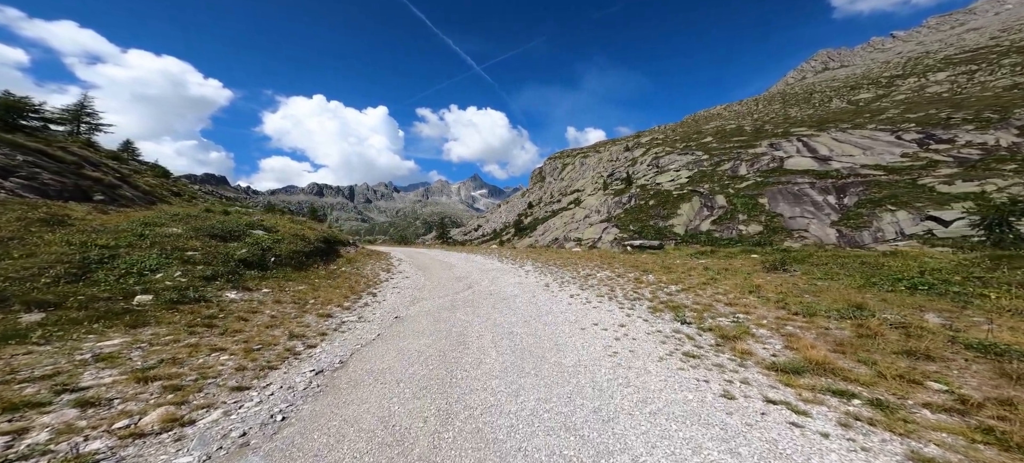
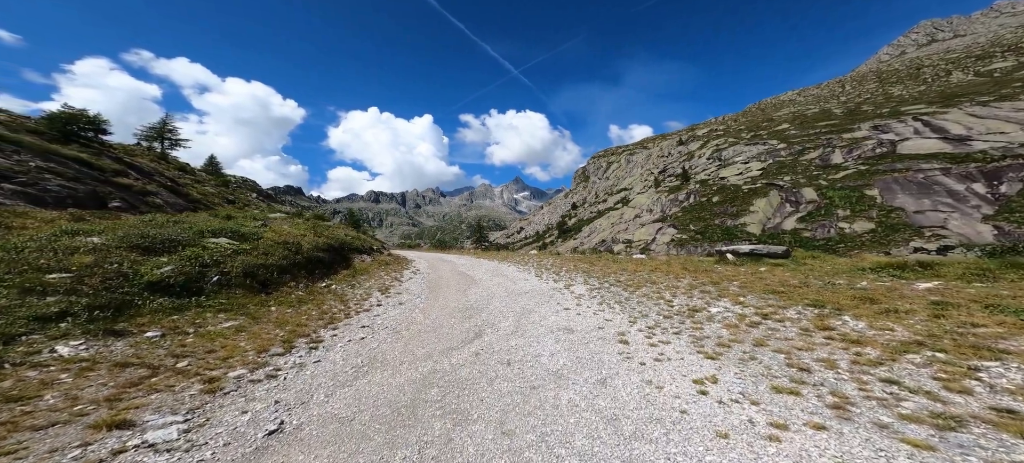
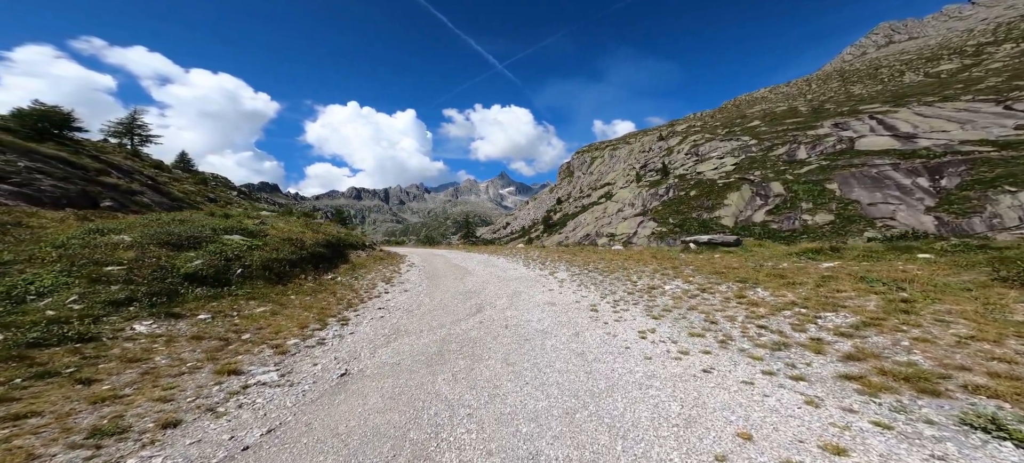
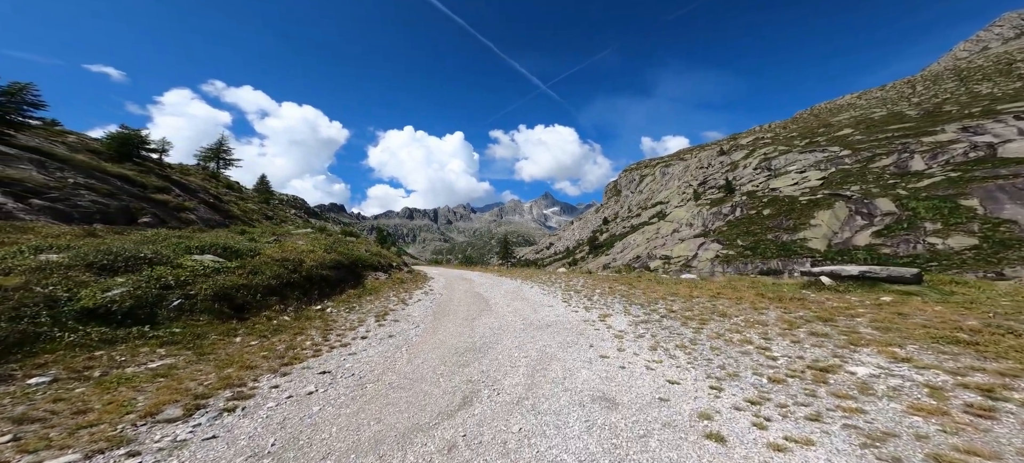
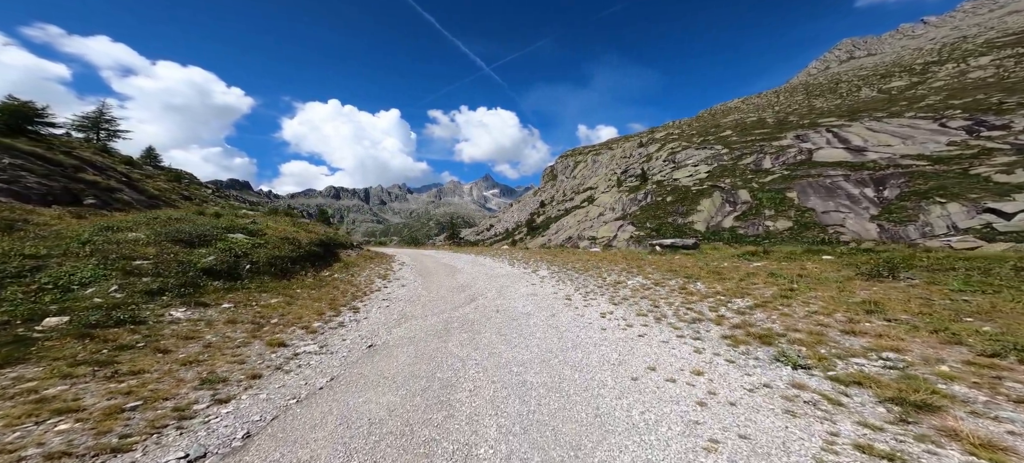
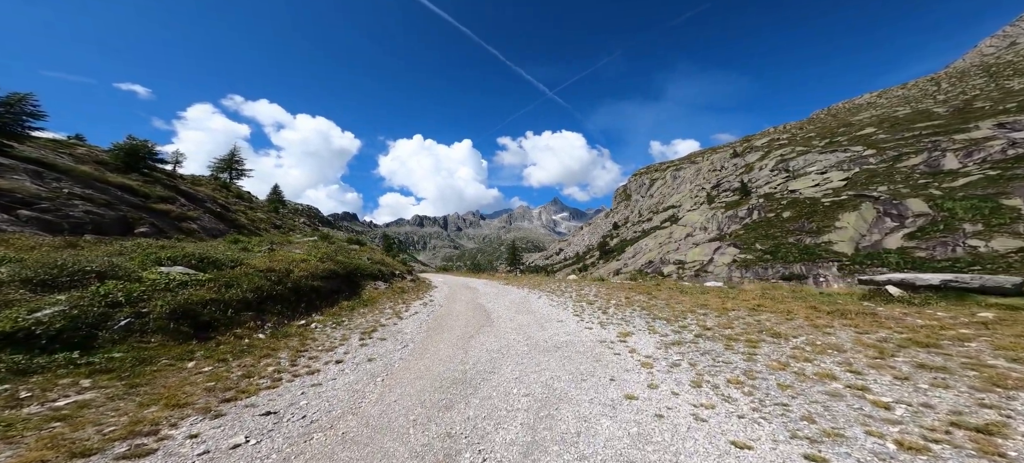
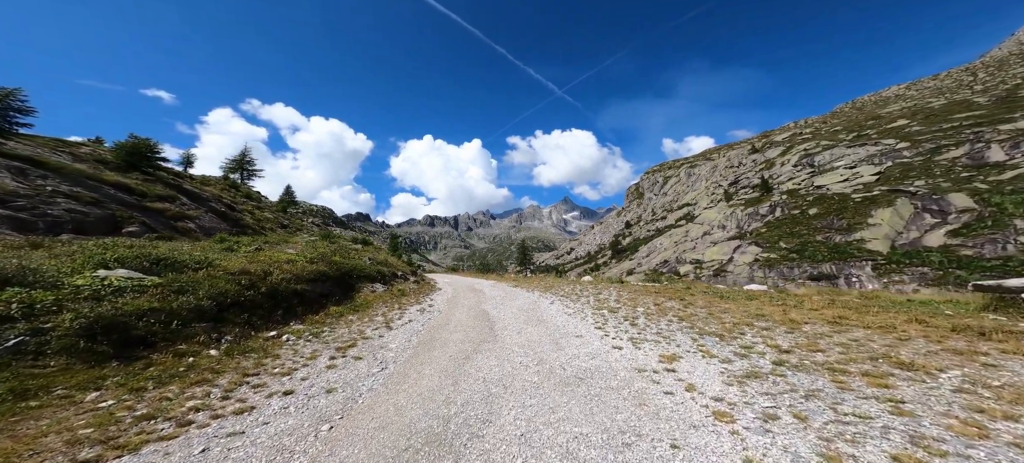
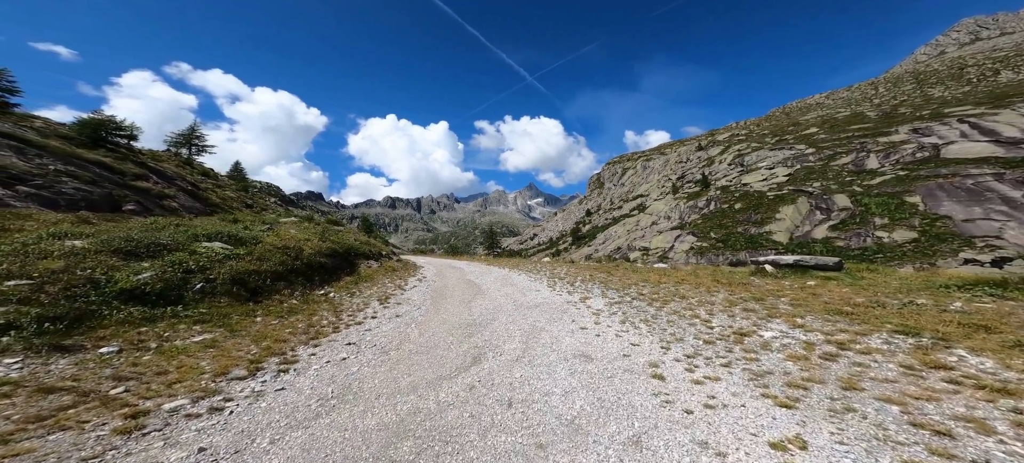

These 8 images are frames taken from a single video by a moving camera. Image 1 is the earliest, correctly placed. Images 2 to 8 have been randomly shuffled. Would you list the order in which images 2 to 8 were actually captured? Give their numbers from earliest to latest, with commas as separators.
5, 3, 2, 8, 4, 6, 7
